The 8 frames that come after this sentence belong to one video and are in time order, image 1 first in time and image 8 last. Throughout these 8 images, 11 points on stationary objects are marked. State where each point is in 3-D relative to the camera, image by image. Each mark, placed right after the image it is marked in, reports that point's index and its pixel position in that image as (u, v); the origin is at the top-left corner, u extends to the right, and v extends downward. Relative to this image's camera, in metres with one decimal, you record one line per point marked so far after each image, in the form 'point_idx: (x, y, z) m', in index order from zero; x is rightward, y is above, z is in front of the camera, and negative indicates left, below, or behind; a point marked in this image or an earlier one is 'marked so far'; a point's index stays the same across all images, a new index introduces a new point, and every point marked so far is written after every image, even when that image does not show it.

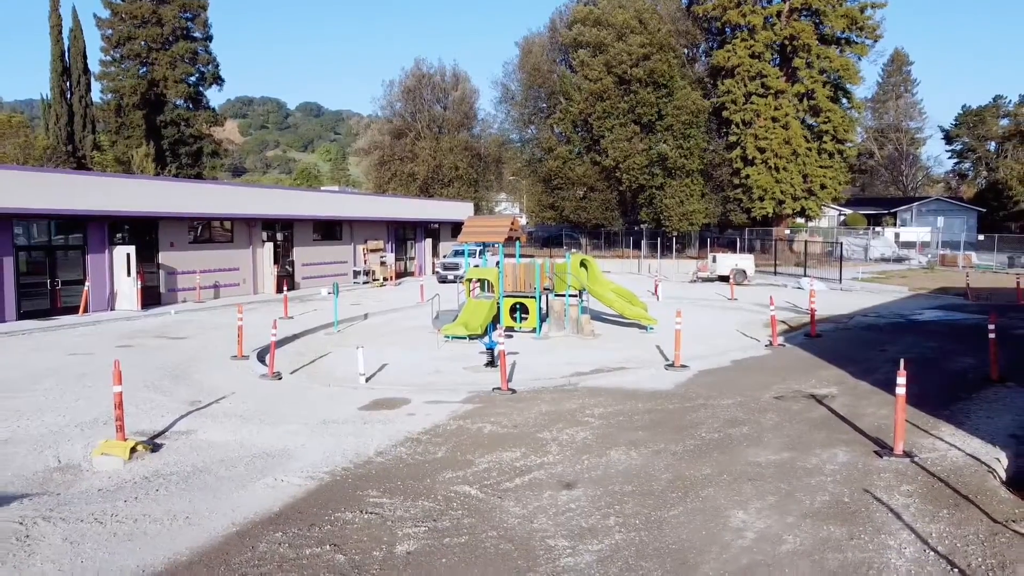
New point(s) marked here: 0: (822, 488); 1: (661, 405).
0: (+2.4, -1.5, +6.3) m
1: (+1.7, -1.3, +9.2) m
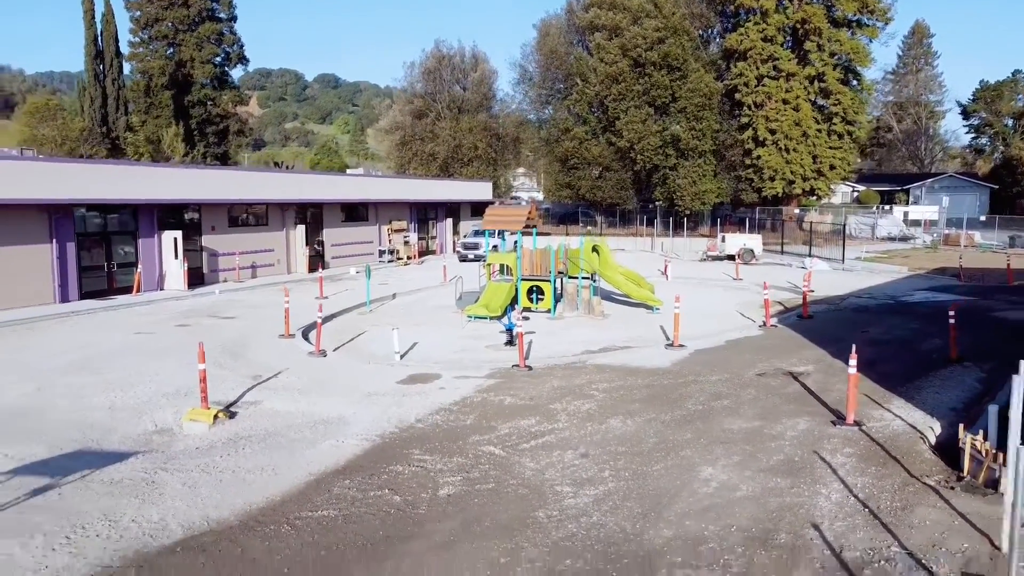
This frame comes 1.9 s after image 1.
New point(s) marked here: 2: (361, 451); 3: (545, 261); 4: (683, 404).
0: (+2.5, -1.5, +7.7) m
1: (+1.9, -1.2, +10.7) m
2: (-1.5, -1.6, +7.9) m
3: (+0.7, +0.6, +17.3) m
4: (+2.0, -1.3, +9.5) m
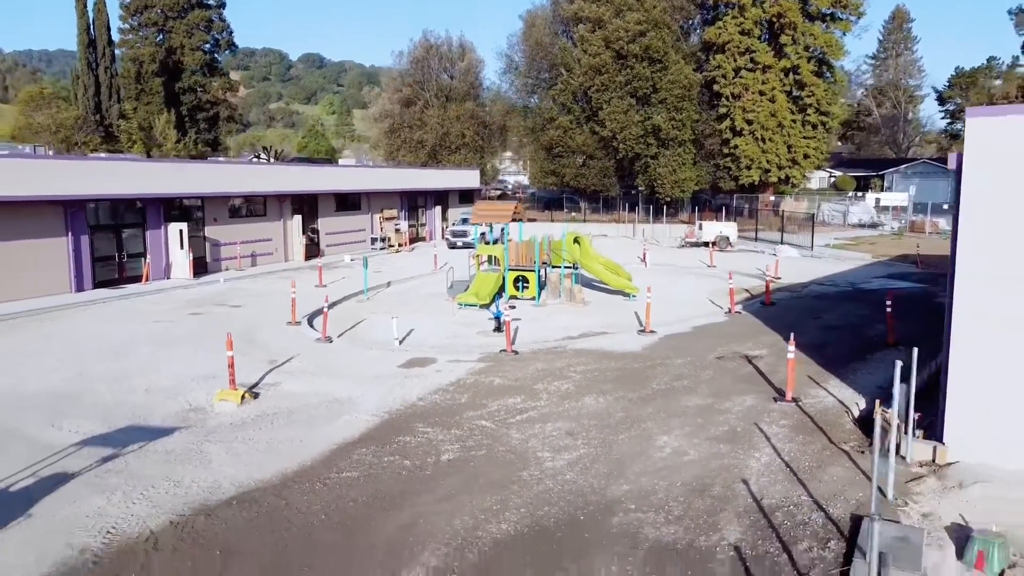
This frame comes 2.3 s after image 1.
0: (+2.4, -1.5, +9.2) m
1: (+1.8, -1.1, +12.1) m
2: (-1.6, -1.6, +9.3) m
3: (+0.4, +0.8, +18.6) m
4: (+1.9, -1.3, +10.9) m
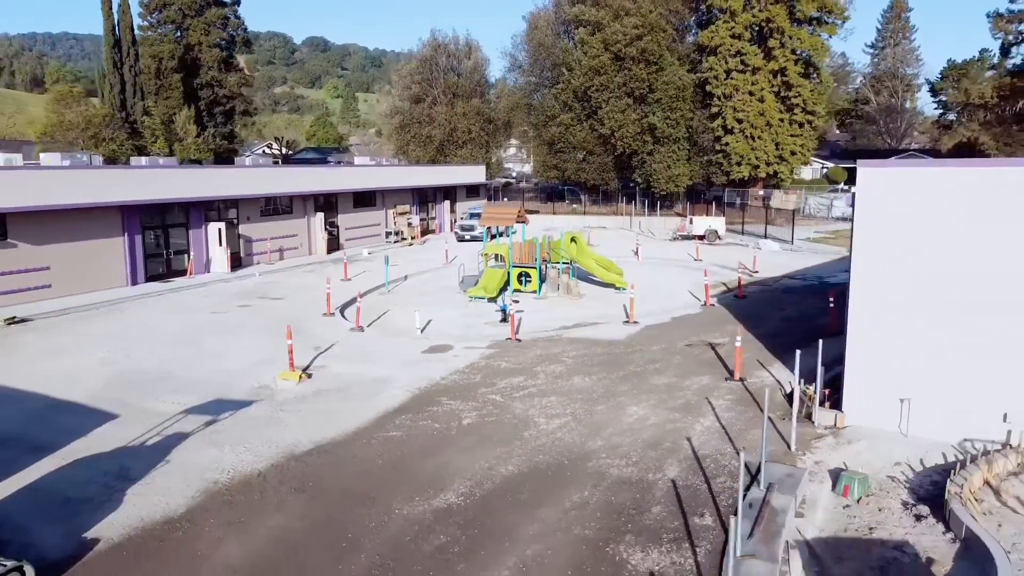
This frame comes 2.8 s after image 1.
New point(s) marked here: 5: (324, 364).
0: (+2.5, -1.6, +11.8) m
1: (+1.8, -1.1, +14.7) m
2: (-1.5, -1.6, +11.9) m
3: (+0.5, +1.0, +21.1) m
4: (+1.9, -1.3, +13.5) m
5: (-3.3, -1.3, +14.1) m
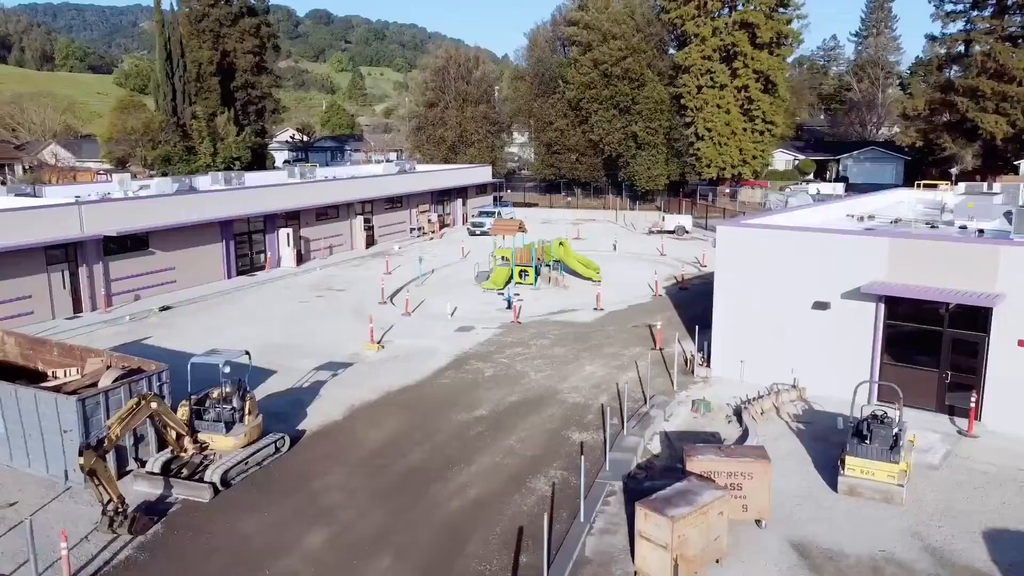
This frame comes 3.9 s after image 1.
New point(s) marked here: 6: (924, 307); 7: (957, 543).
0: (+2.5, -1.7, +18.9) m
1: (+1.9, -1.1, +21.8) m
2: (-1.5, -1.7, +19.1) m
3: (+0.6, +1.2, +28.2) m
4: (+2.0, -1.3, +20.6) m
5: (-3.2, -1.4, +21.3) m
6: (+7.5, -0.4, +14.8) m
7: (+5.9, -3.3, +10.6) m
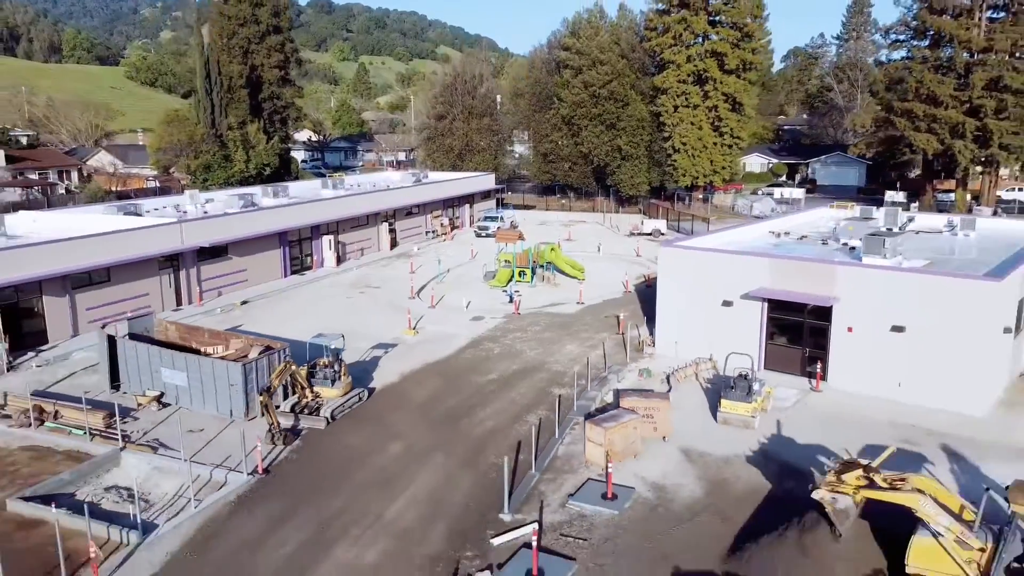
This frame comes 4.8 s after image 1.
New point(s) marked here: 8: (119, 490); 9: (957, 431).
0: (+2.6, -1.7, +26.0) m
1: (+1.9, -1.1, +28.9) m
2: (-1.4, -1.8, +26.2) m
3: (+0.7, +1.3, +35.3) m
4: (+2.0, -1.3, +27.7) m
5: (-3.2, -1.4, +28.4) m
6: (+7.6, -0.5, +21.8) m
7: (+5.9, -3.5, +17.7) m
8: (-7.9, -4.1, +16.2) m
9: (+10.3, -3.3, +18.6) m
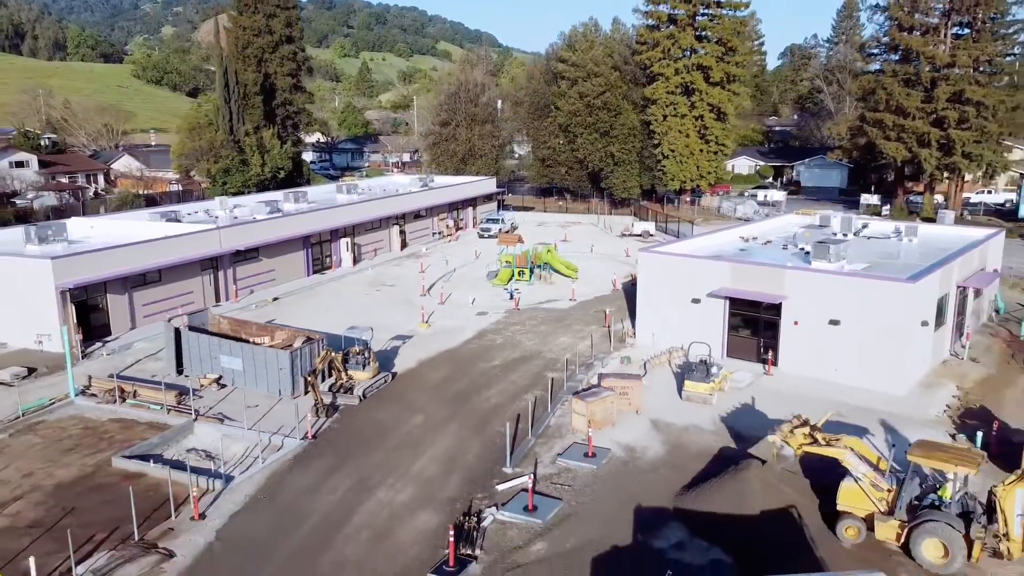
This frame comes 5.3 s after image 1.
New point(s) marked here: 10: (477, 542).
0: (+2.6, -1.7, +30.0) m
1: (+2.0, -1.1, +32.9) m
2: (-1.4, -1.7, +30.2) m
3: (+0.7, +1.4, +39.2) m
4: (+2.1, -1.3, +31.7) m
5: (-3.2, -1.3, +32.4) m
6: (+7.6, -0.5, +25.8) m
7: (+5.9, -3.5, +21.7) m
8: (-7.9, -4.1, +20.3) m
9: (+10.3, -3.3, +22.6) m
10: (-0.7, -5.0, +15.8) m
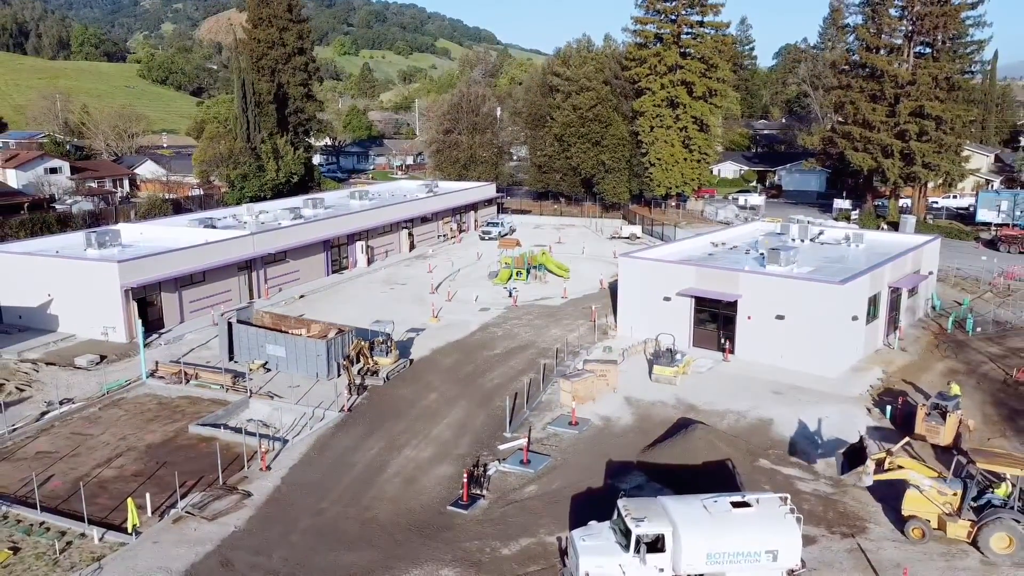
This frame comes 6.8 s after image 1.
0: (+2.5, -1.7, +34.8) m
1: (+1.9, -1.0, +37.7) m
2: (-1.5, -1.7, +34.9) m
3: (+0.6, +1.5, +44.0) m
4: (+2.0, -1.3, +36.4) m
5: (-3.2, -1.3, +37.1) m
6: (+7.6, -0.5, +30.6) m
7: (+5.9, -3.6, +26.5) m
8: (-8.0, -4.2, +25.0) m
9: (+10.3, -3.4, +27.4) m
10: (-0.7, -5.0, +20.5) m
